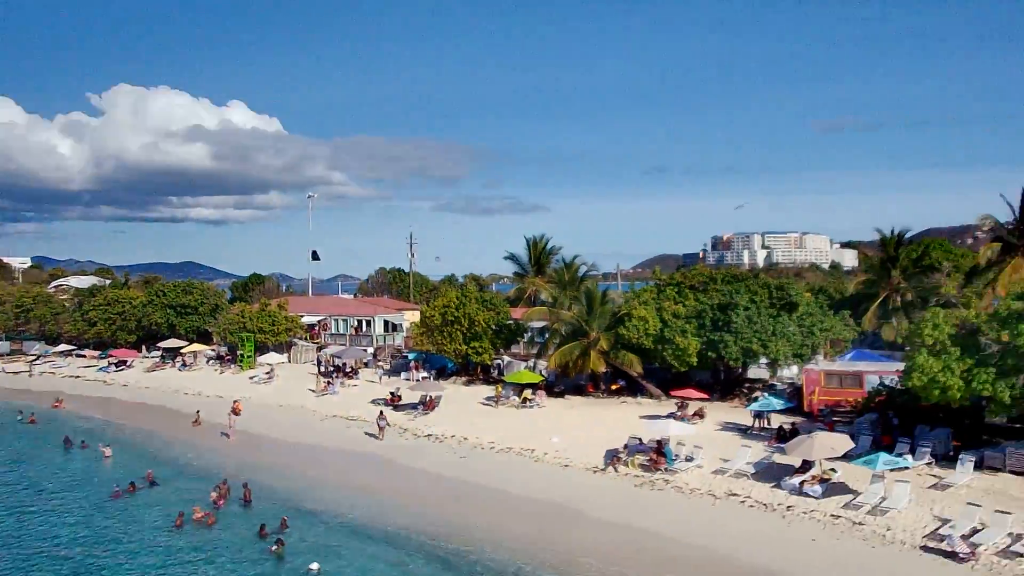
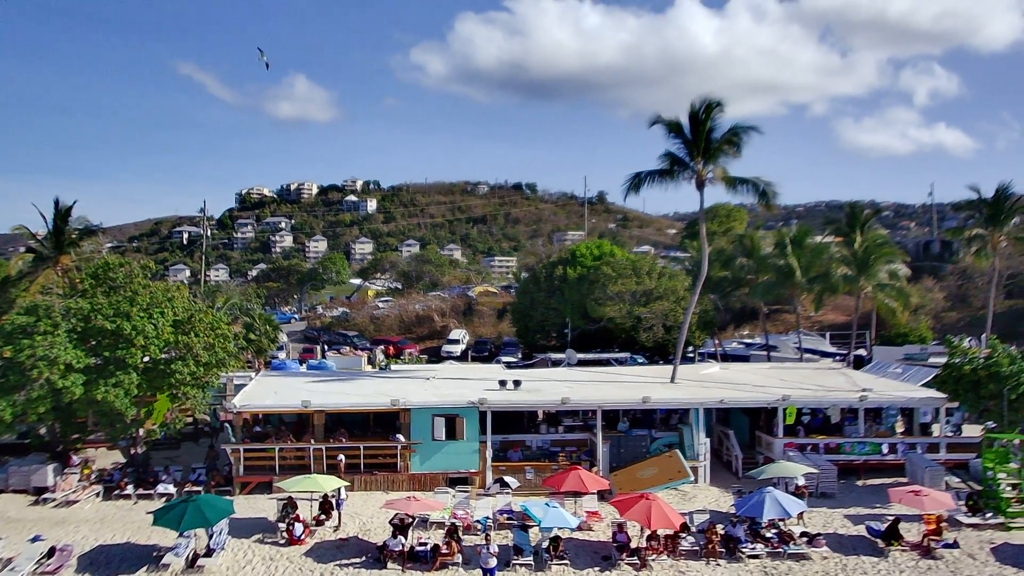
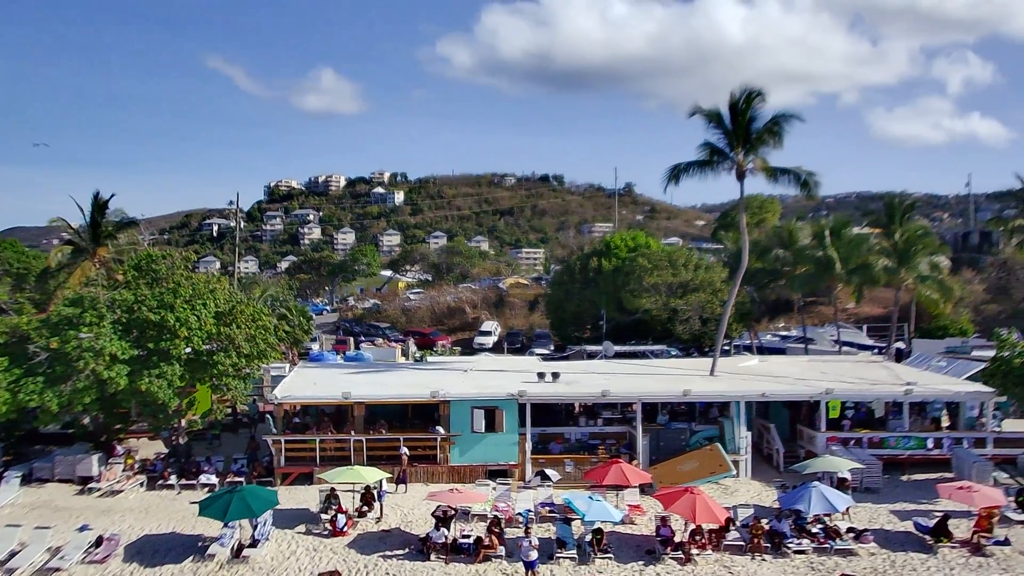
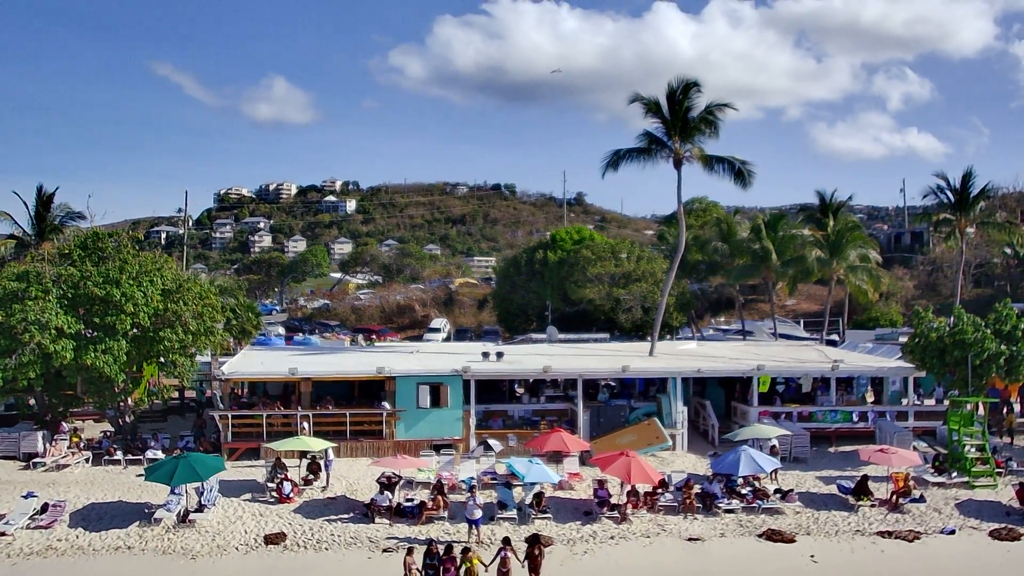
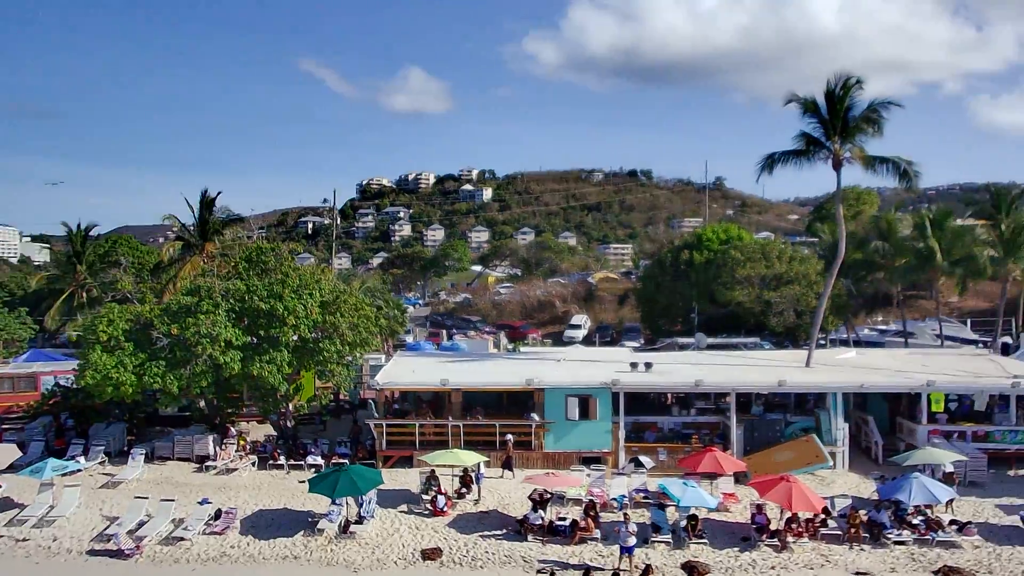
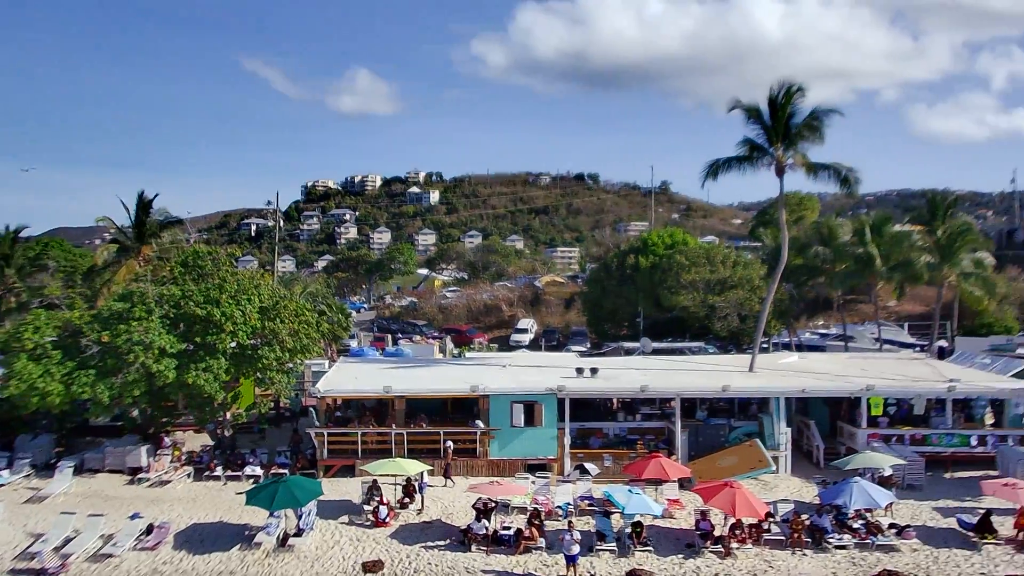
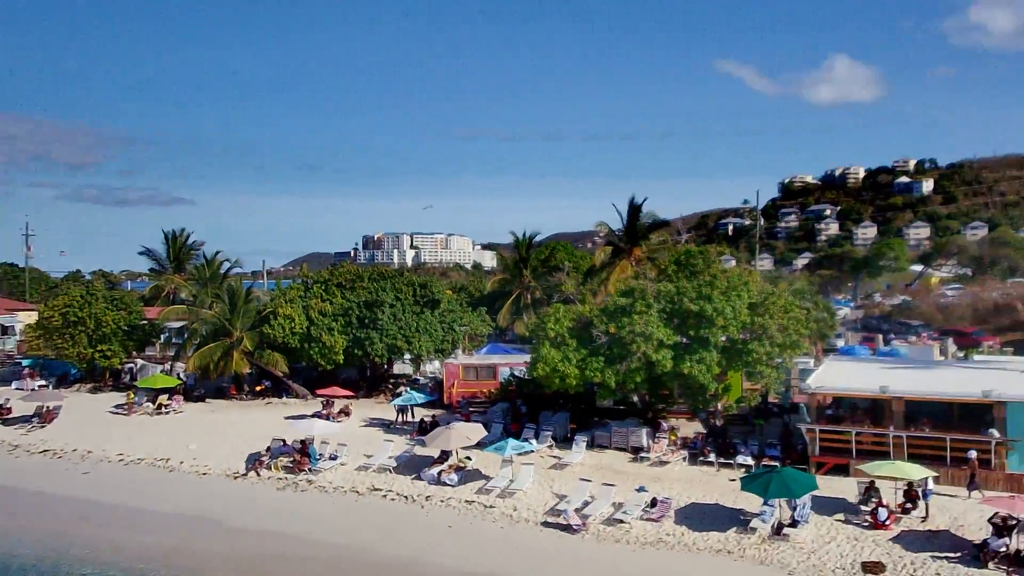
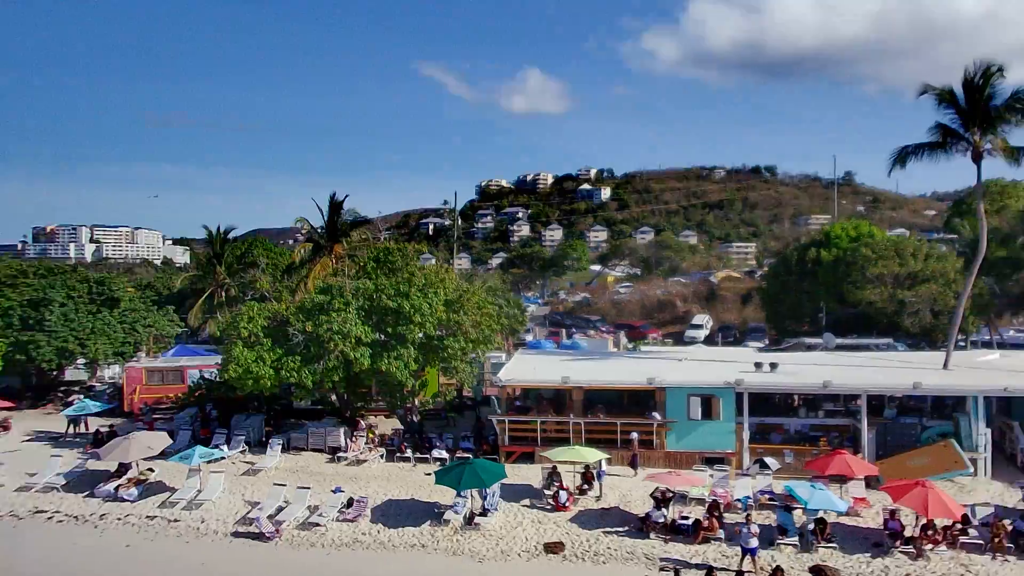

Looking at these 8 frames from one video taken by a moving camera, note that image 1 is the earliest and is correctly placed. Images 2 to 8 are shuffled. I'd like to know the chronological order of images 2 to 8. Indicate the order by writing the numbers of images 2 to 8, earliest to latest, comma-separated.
7, 8, 5, 6, 3, 2, 4
